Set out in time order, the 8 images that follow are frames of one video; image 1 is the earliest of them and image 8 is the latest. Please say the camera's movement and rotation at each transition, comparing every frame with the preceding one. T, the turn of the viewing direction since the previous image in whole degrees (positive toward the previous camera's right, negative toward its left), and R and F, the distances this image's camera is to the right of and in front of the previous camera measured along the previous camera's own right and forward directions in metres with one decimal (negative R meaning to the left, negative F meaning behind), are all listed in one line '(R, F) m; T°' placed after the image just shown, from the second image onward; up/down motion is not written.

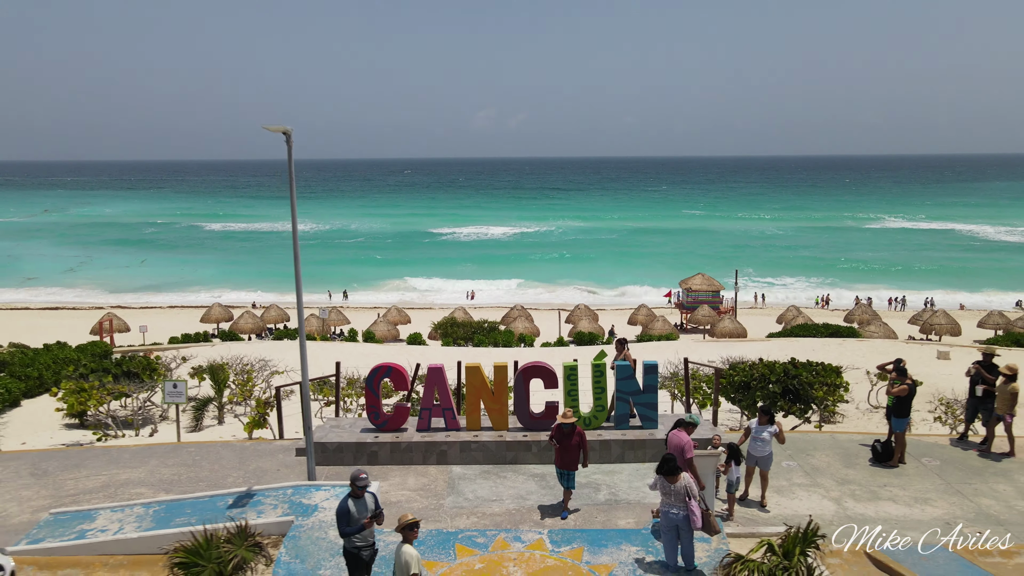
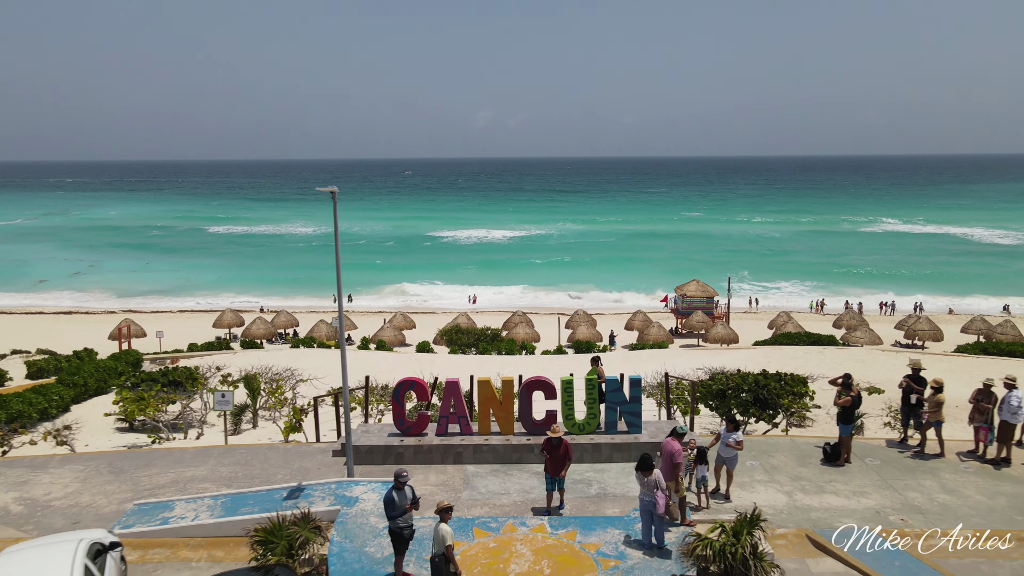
(-0.1, -1.0) m; 0°
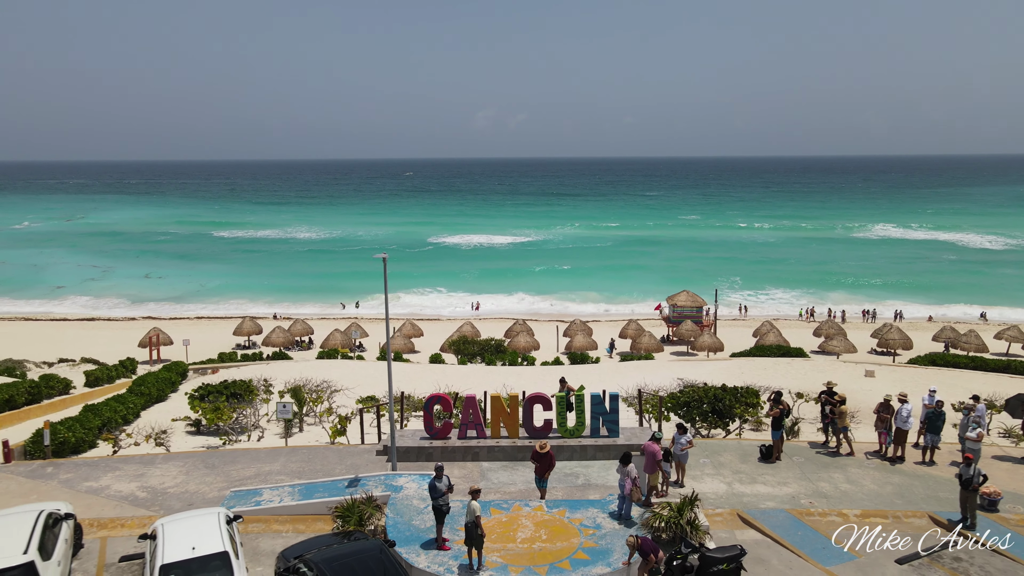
(-0.1, -2.0) m; 0°
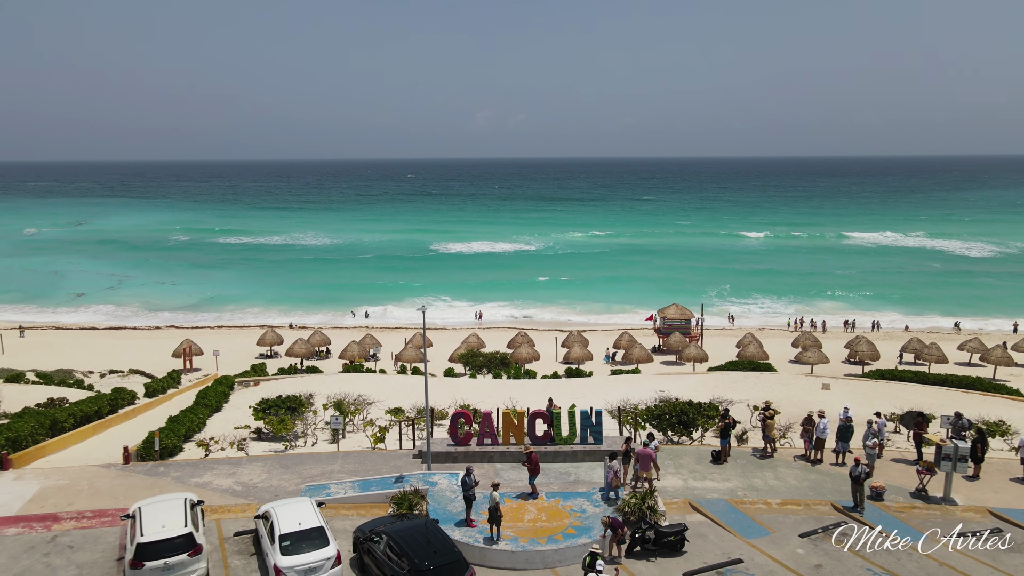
(-0.1, -2.6) m; 0°
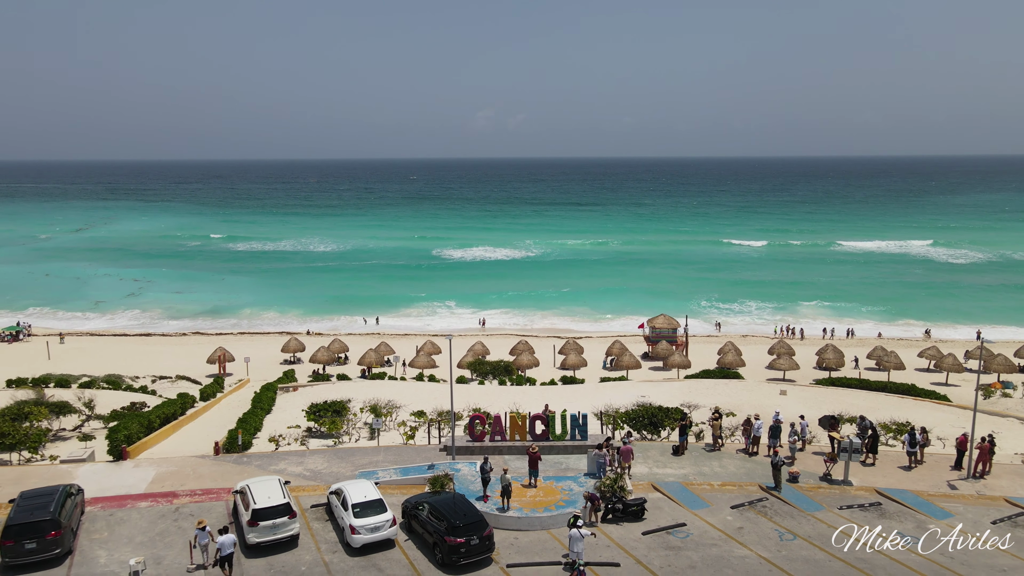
(-0.1, -3.3) m; 0°
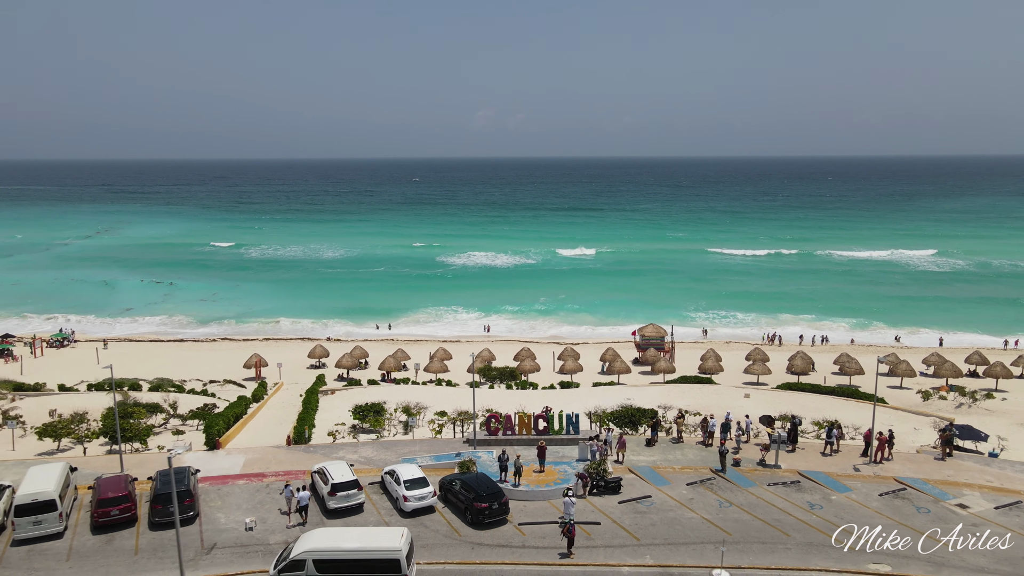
(-0.2, -4.1) m; 0°
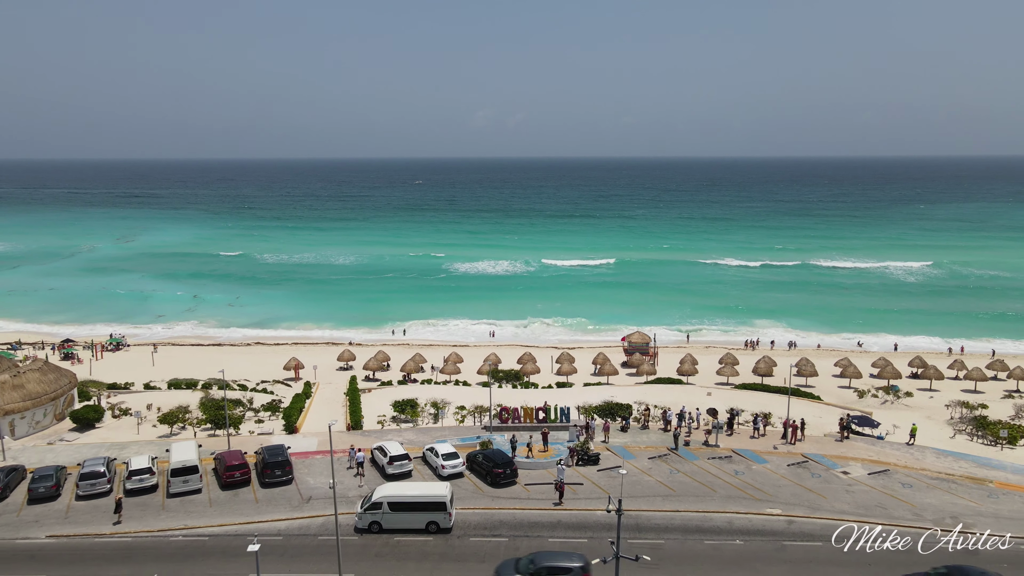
(-0.3, -5.9) m; 0°
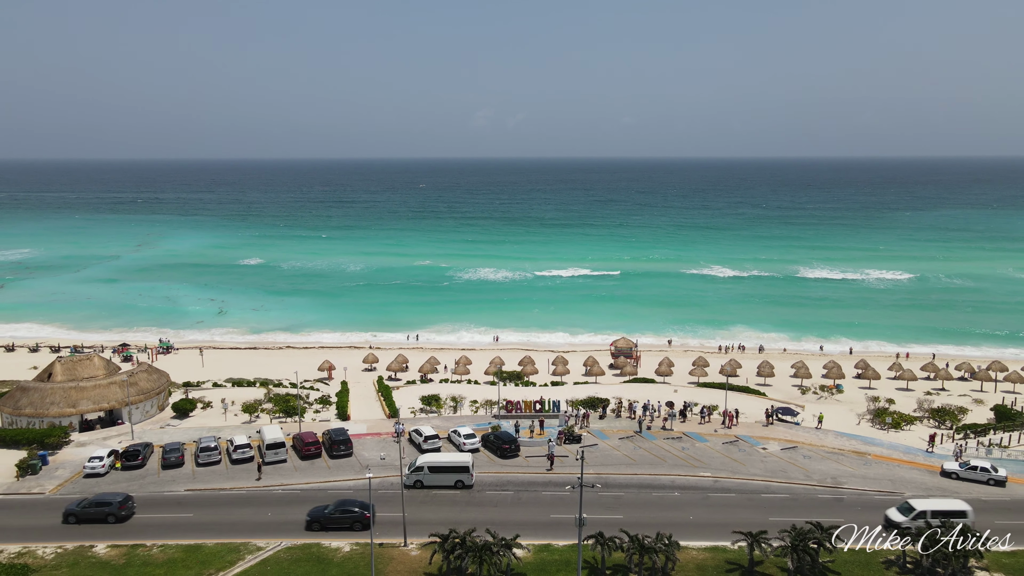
(-0.2, -7.3) m; 0°
